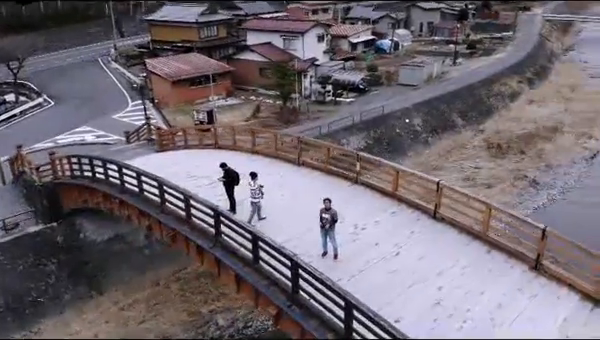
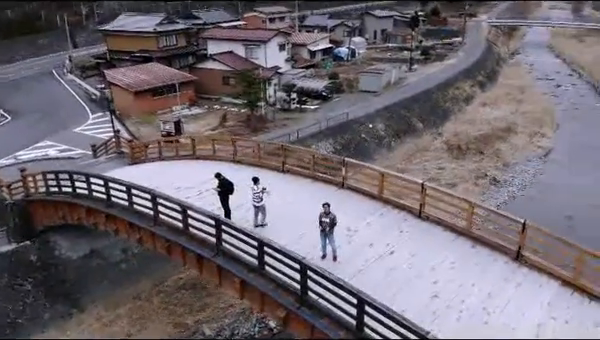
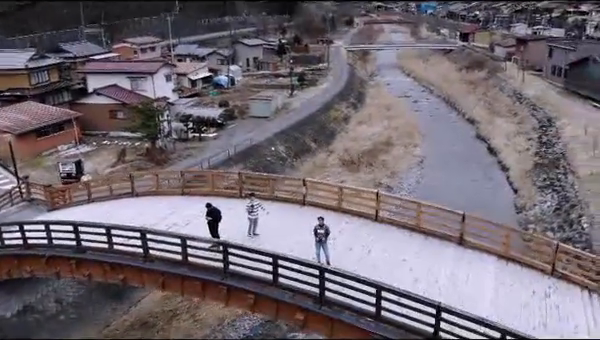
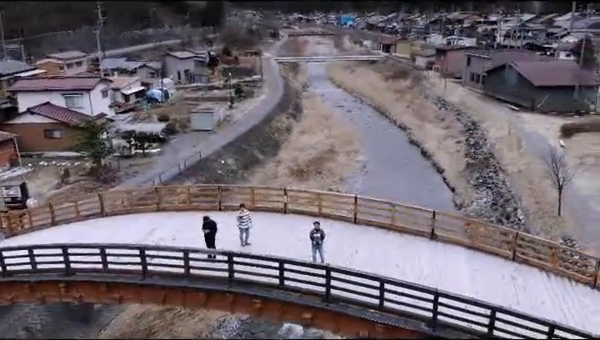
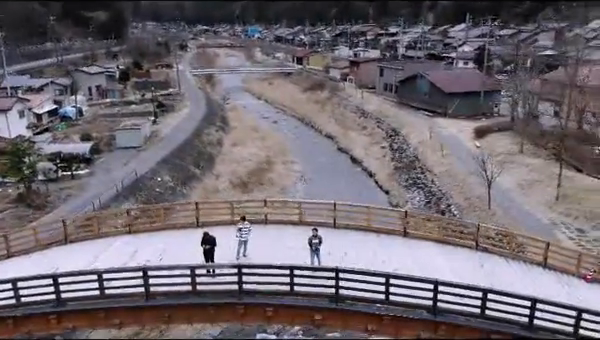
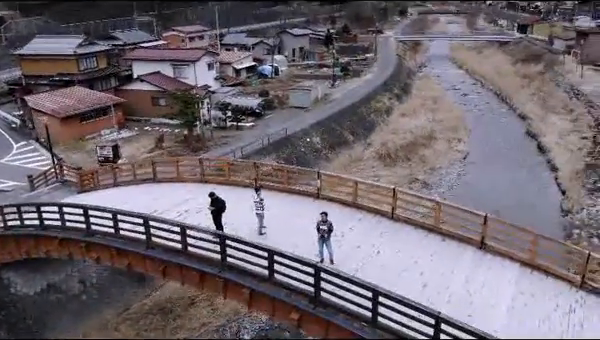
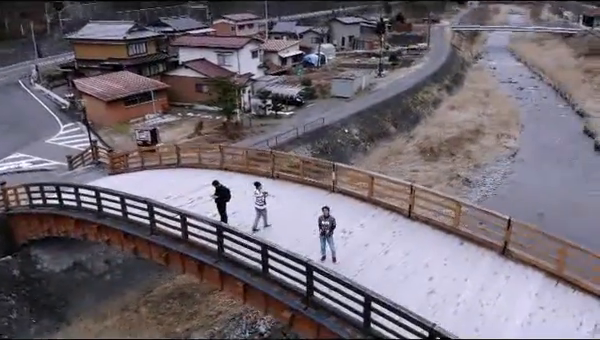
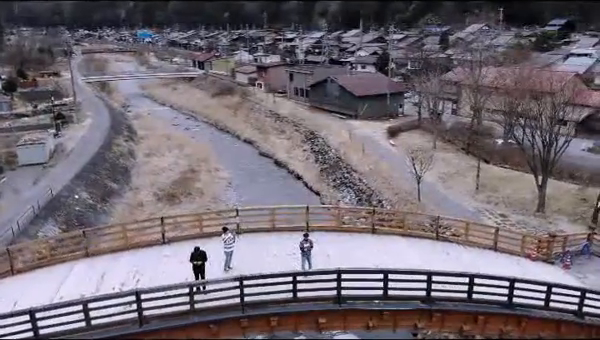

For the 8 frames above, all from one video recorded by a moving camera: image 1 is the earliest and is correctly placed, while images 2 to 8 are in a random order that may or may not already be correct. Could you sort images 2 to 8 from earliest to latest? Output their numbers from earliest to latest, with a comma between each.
2, 7, 6, 3, 4, 5, 8
